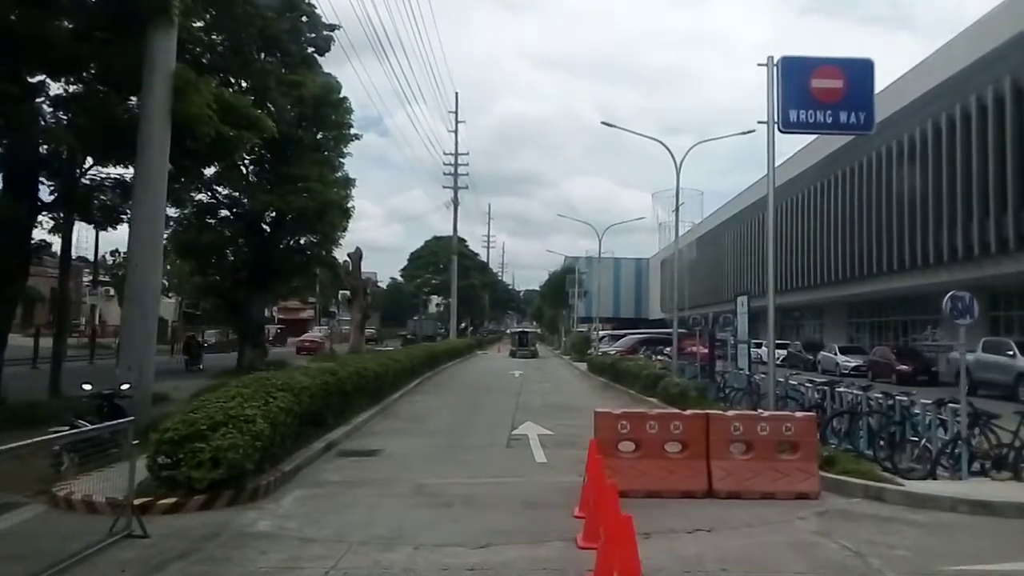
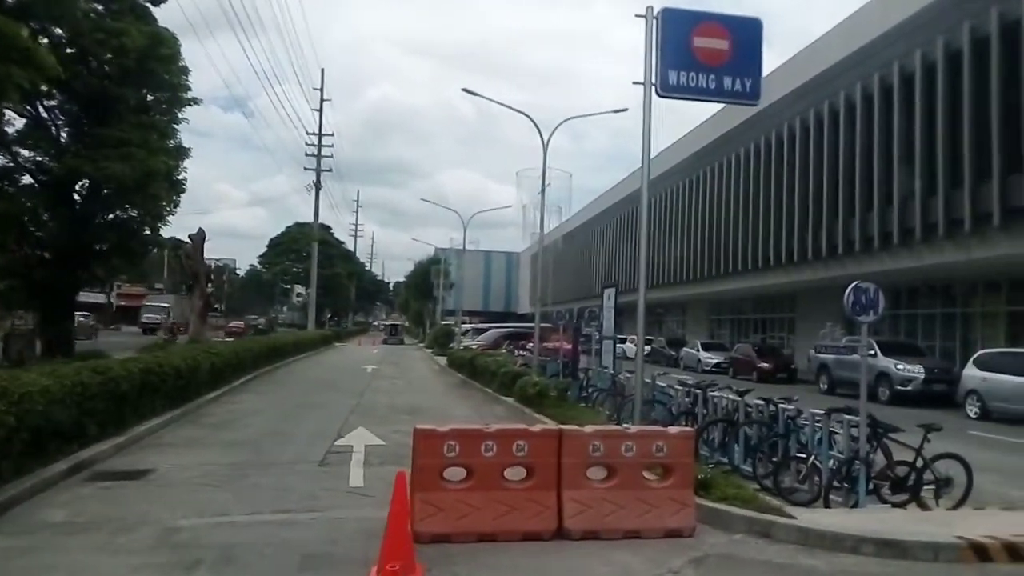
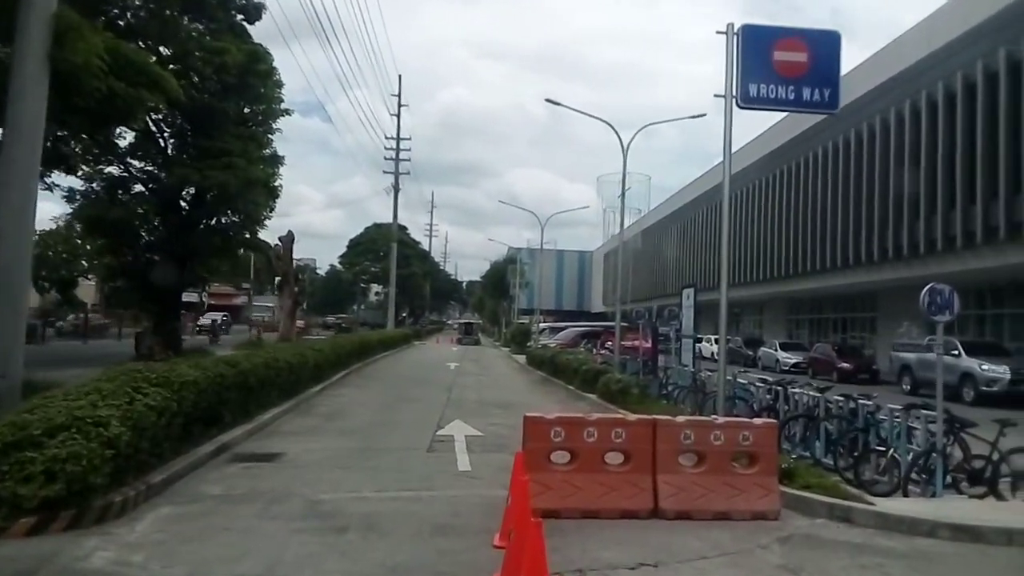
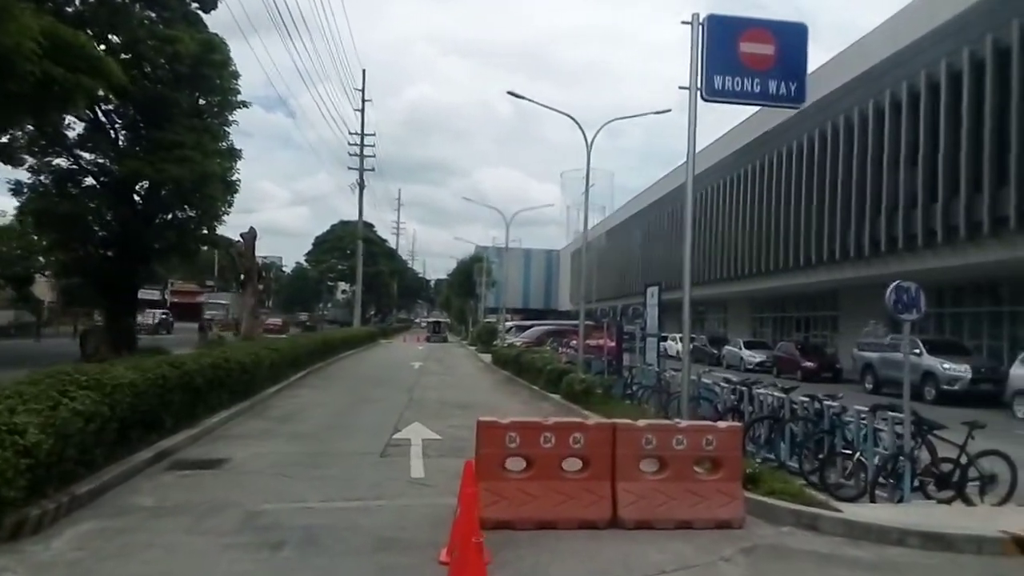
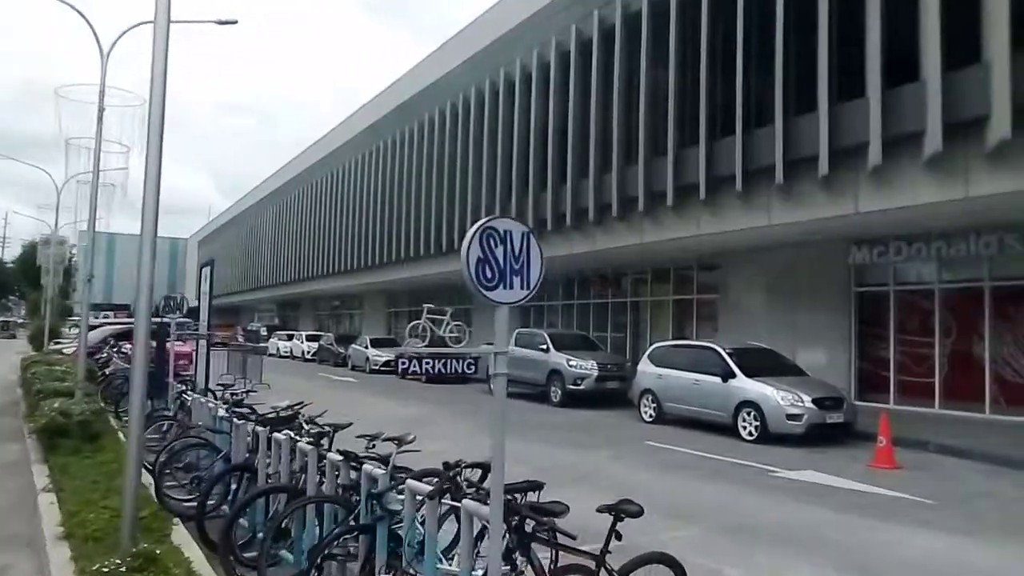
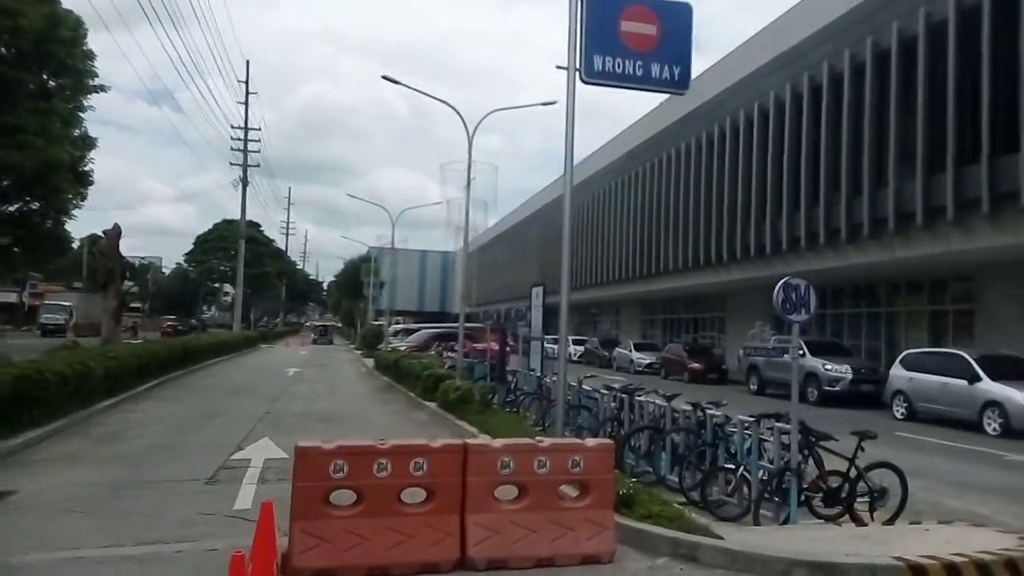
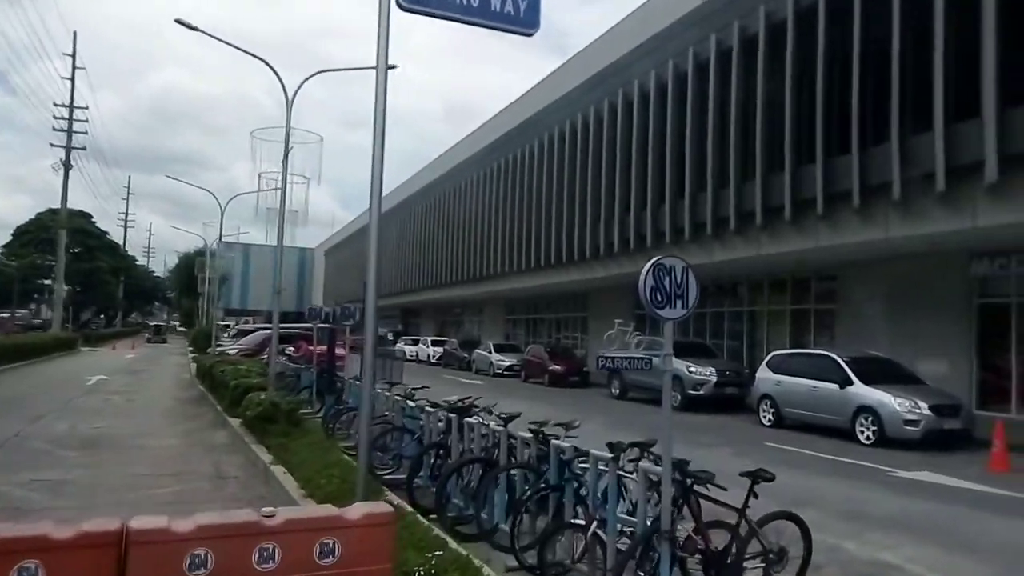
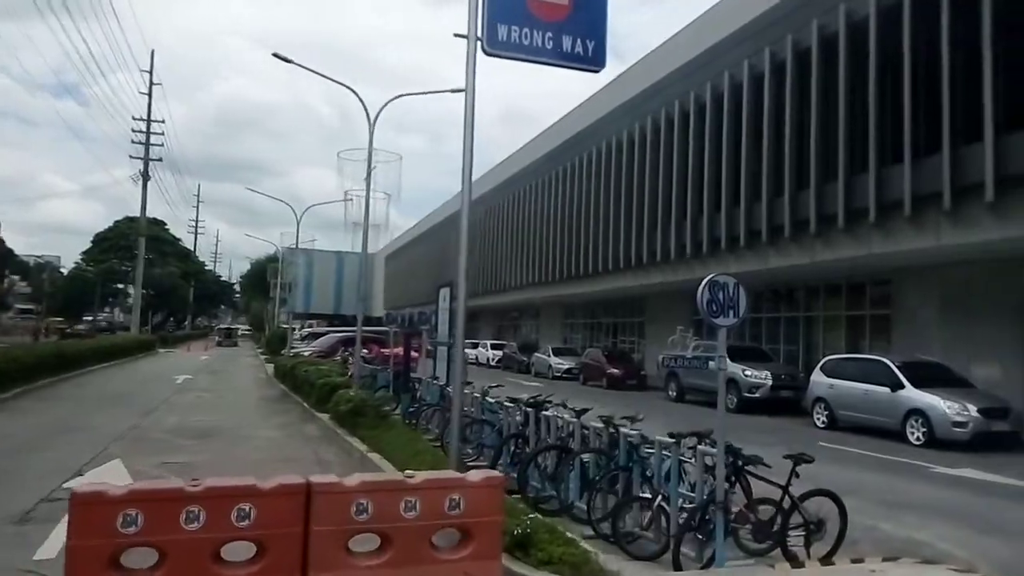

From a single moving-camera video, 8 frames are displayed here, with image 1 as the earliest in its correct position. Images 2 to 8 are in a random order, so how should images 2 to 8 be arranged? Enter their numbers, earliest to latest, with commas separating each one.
3, 4, 2, 6, 8, 7, 5
